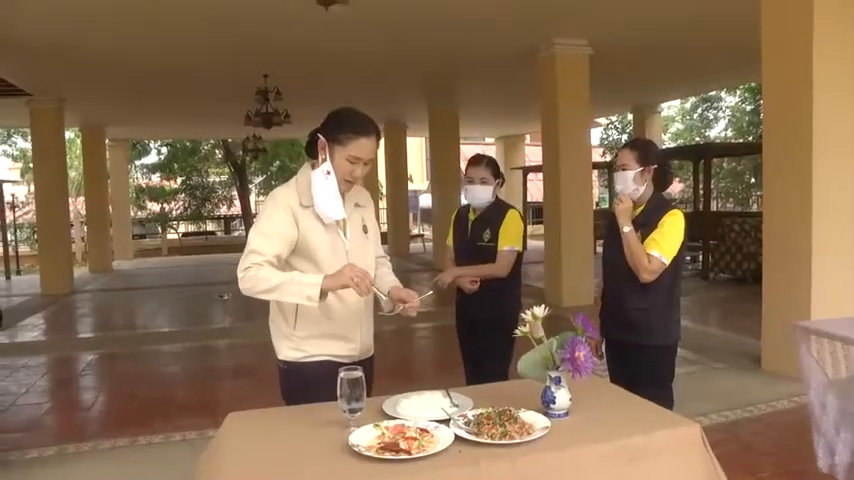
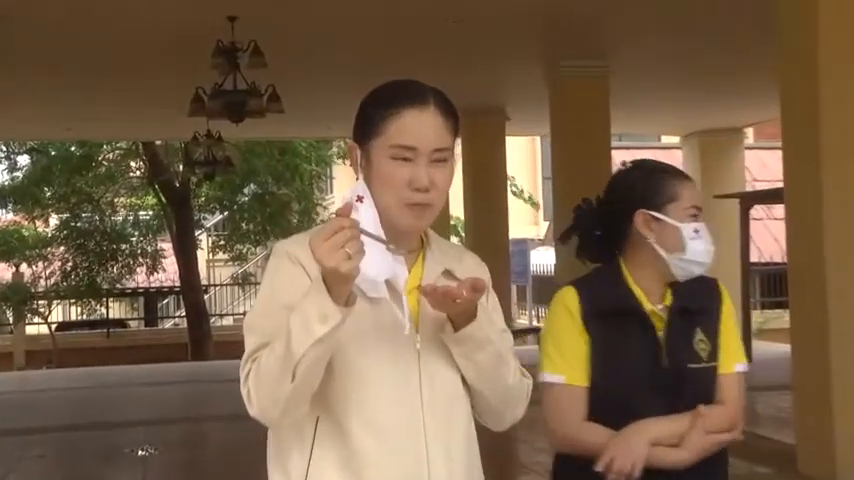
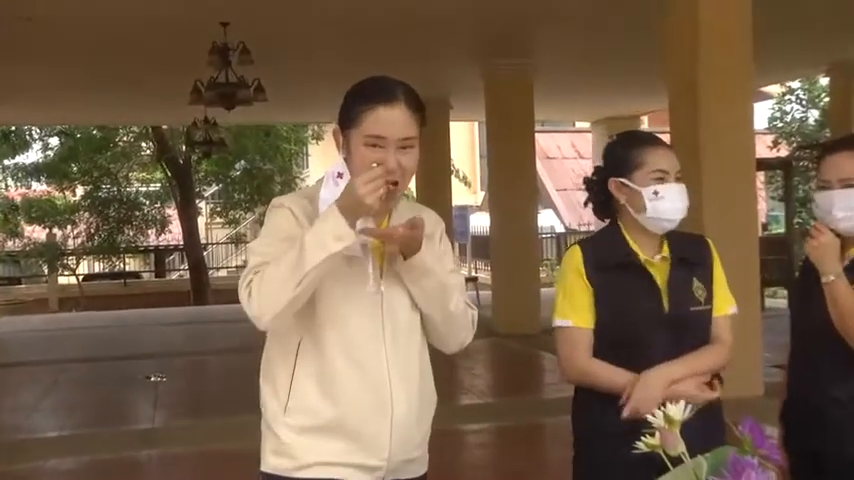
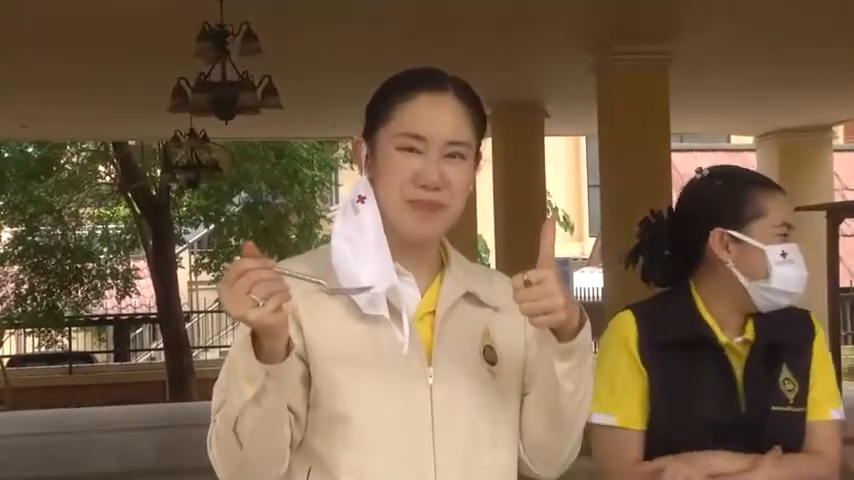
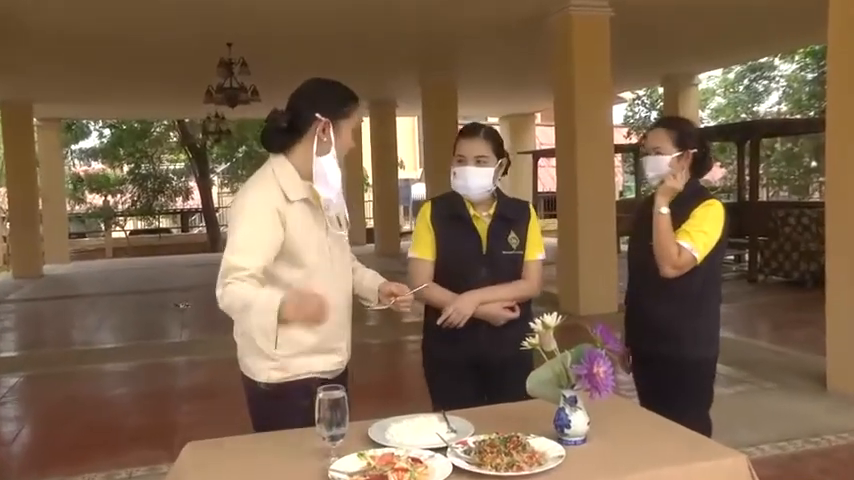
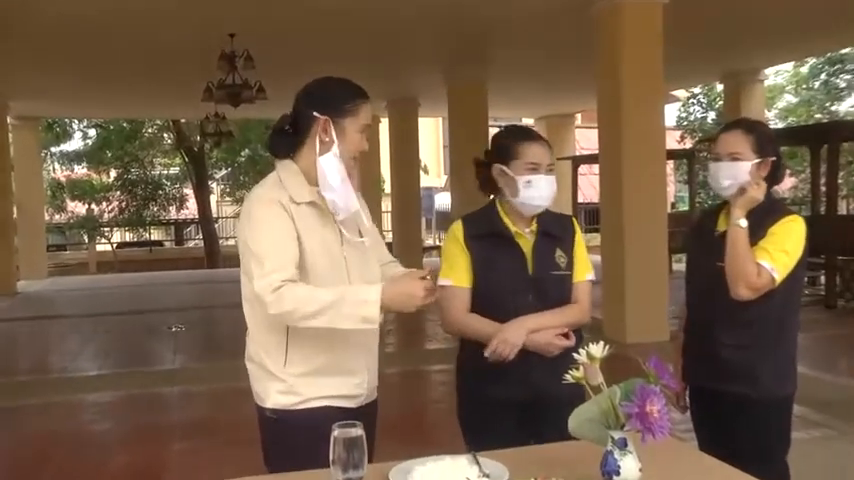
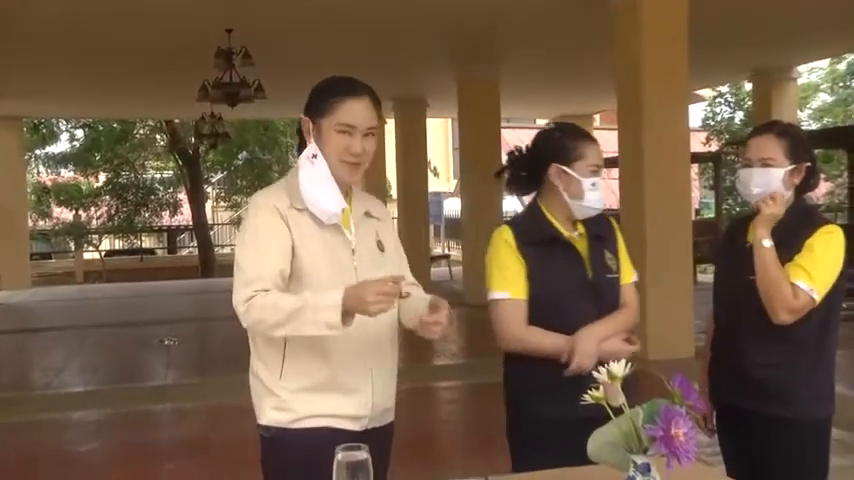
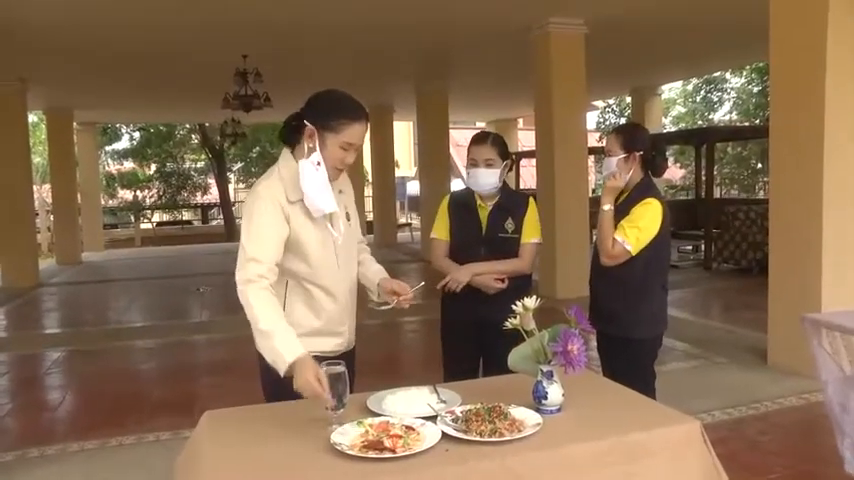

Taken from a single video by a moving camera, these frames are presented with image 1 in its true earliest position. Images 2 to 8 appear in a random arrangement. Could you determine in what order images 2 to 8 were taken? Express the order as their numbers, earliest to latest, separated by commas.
8, 5, 6, 7, 3, 2, 4
